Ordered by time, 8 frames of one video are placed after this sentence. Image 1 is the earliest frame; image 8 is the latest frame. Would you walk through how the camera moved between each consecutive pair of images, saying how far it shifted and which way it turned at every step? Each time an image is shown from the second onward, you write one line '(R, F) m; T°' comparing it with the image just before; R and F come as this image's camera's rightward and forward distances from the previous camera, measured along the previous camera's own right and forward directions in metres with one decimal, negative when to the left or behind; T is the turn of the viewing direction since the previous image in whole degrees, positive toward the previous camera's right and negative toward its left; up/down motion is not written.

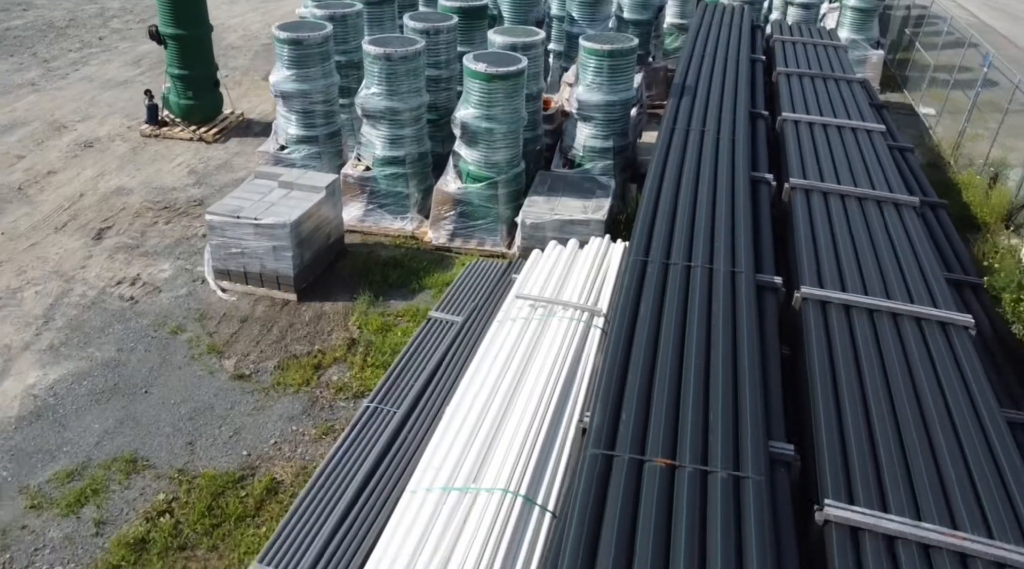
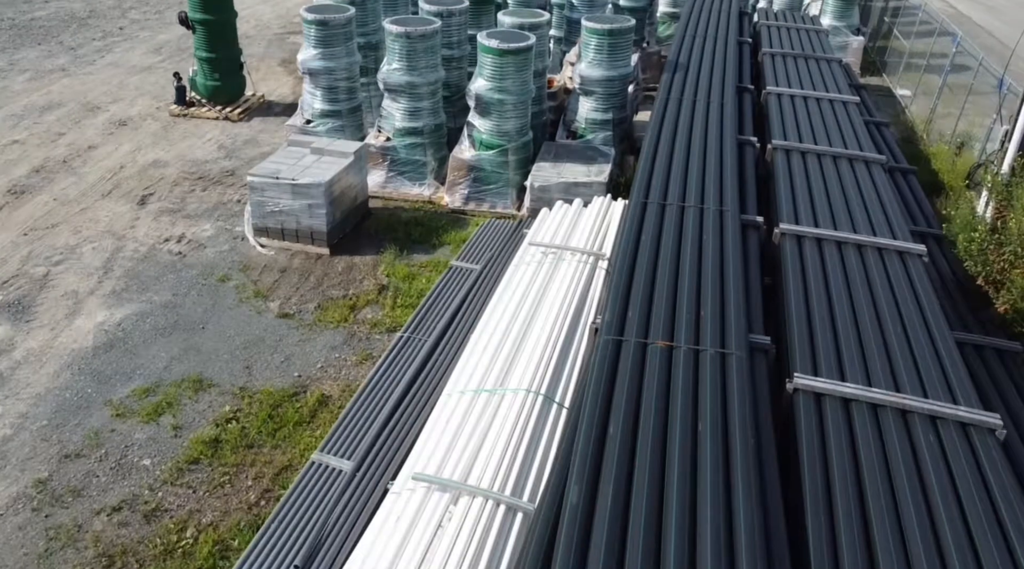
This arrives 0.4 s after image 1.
(-0.2, -1.0) m; +1°
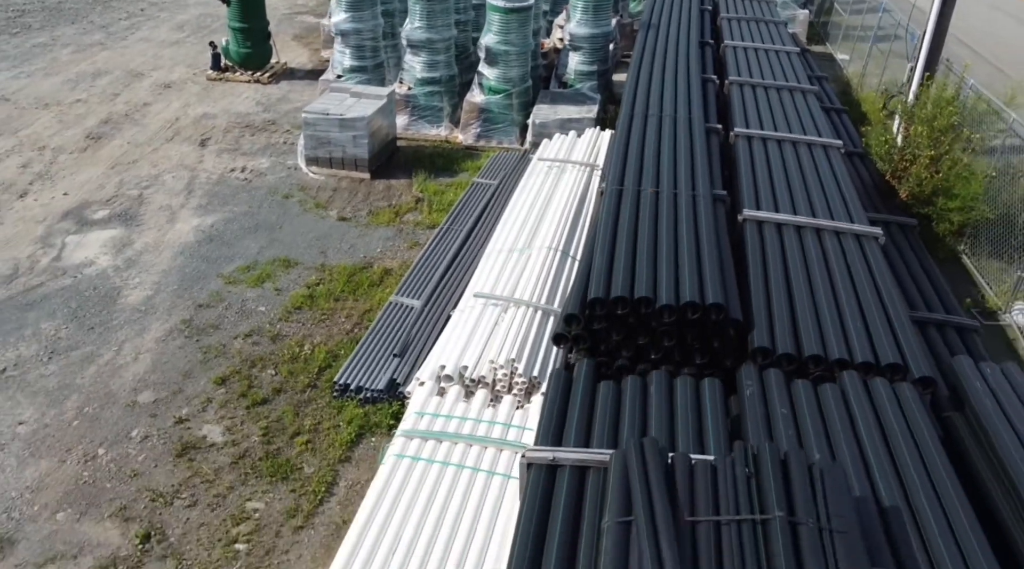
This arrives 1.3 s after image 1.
(-0.6, -2.2) m; +2°
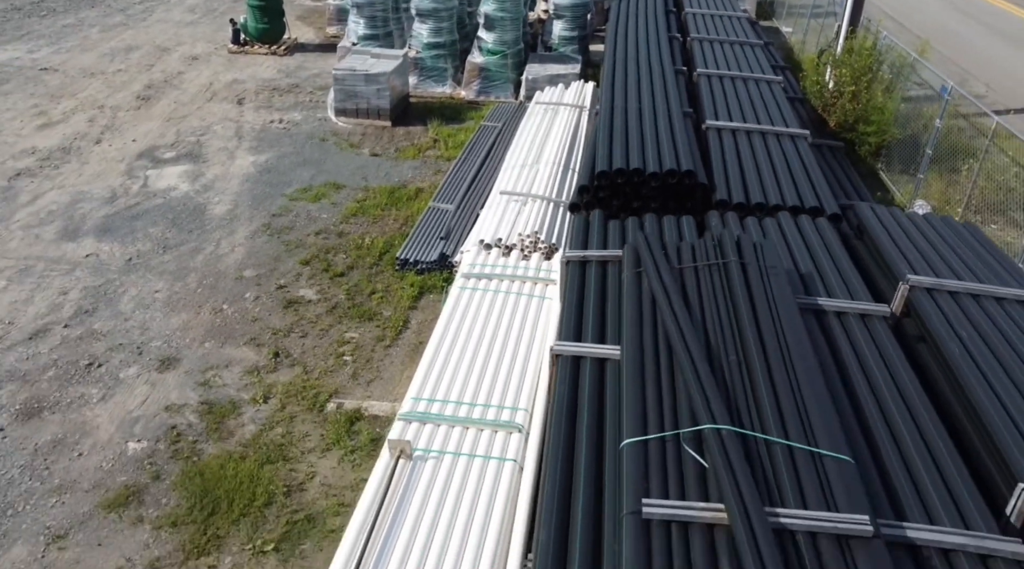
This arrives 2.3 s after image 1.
(-0.7, -2.2) m; +3°
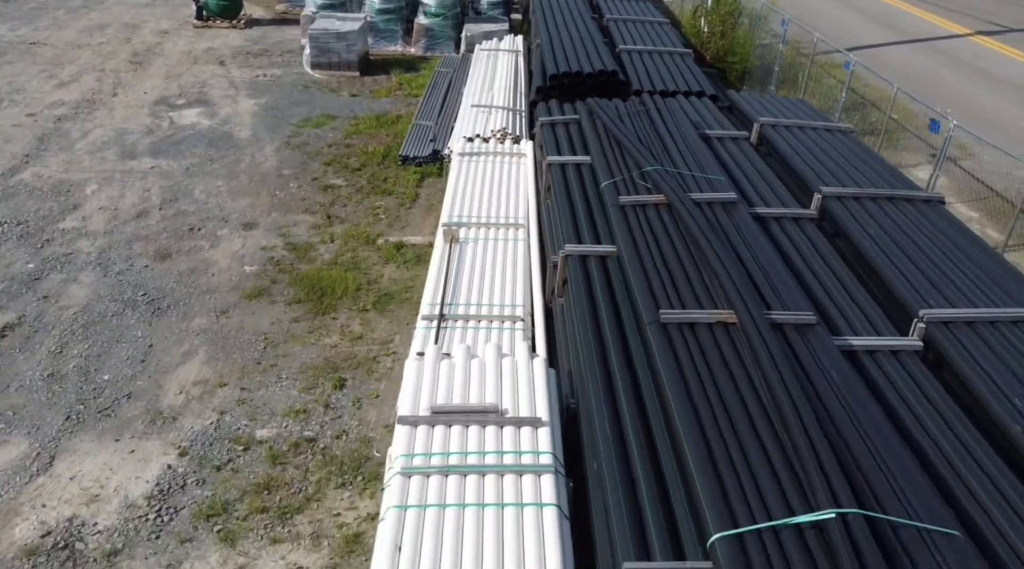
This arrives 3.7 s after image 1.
(-1.3, -3.3) m; +7°
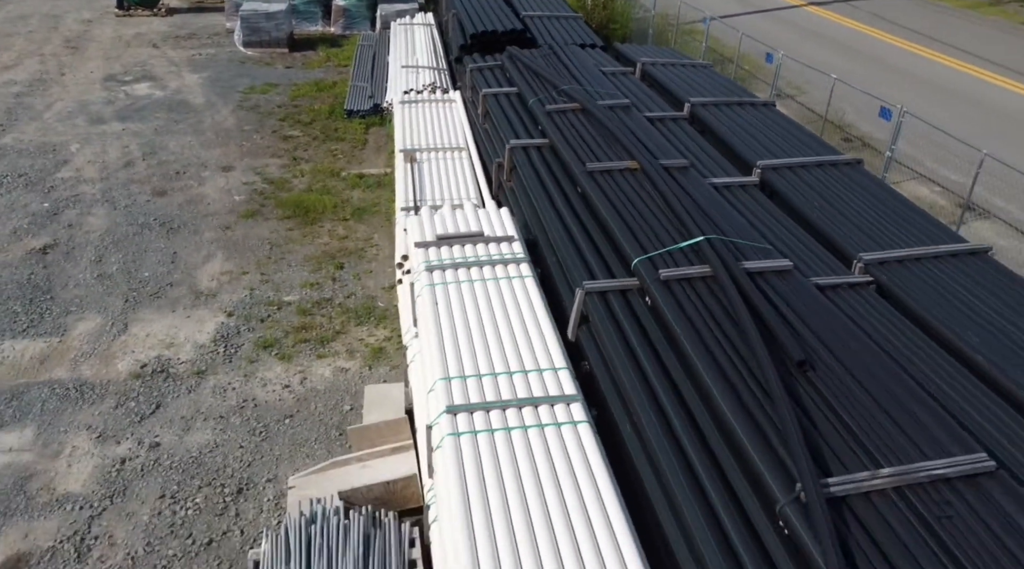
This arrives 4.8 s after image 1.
(-0.9, -2.4) m; +7°
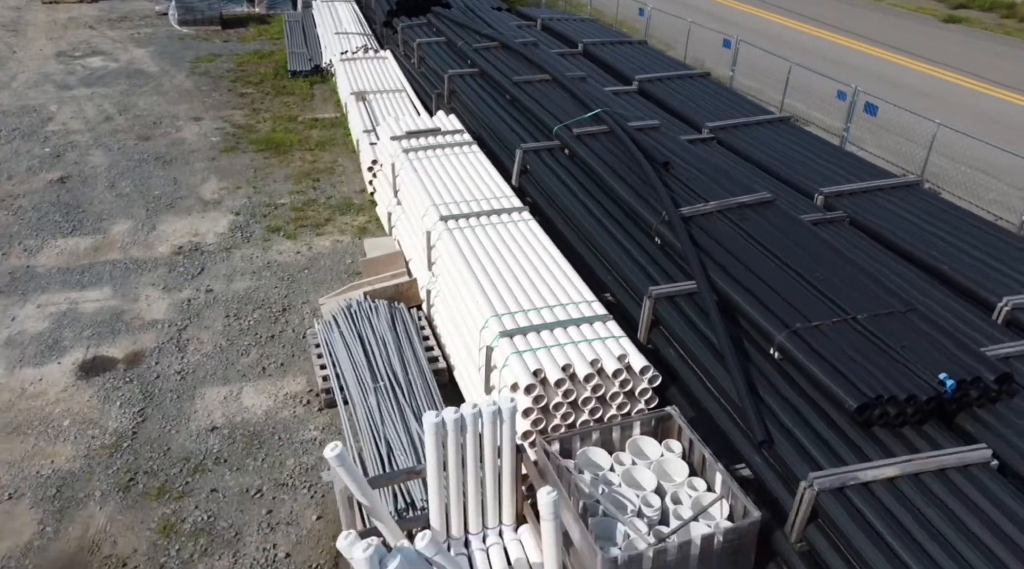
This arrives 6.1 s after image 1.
(-0.8, -2.7) m; +7°
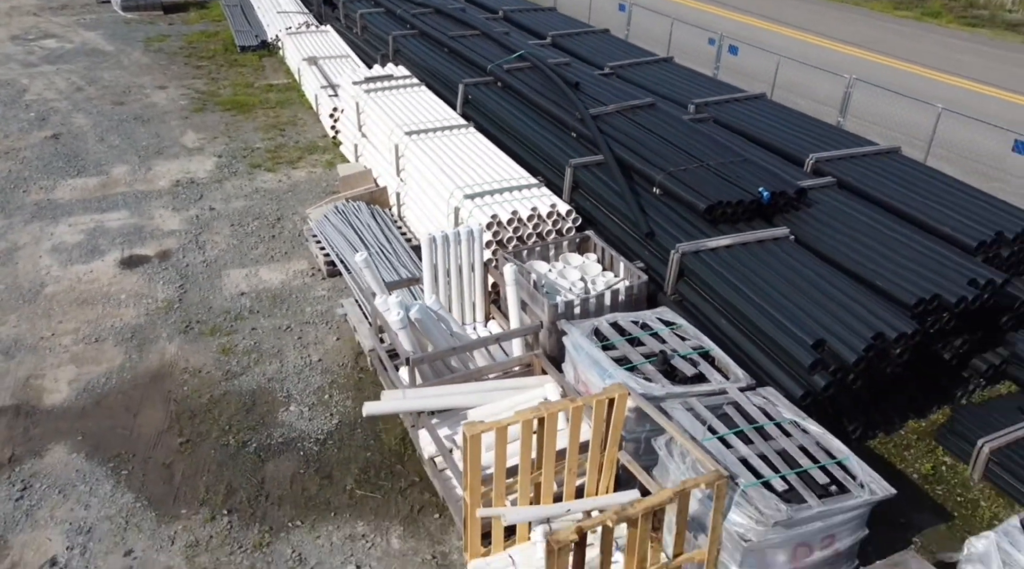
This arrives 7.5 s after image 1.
(-0.5, -2.4) m; +6°
